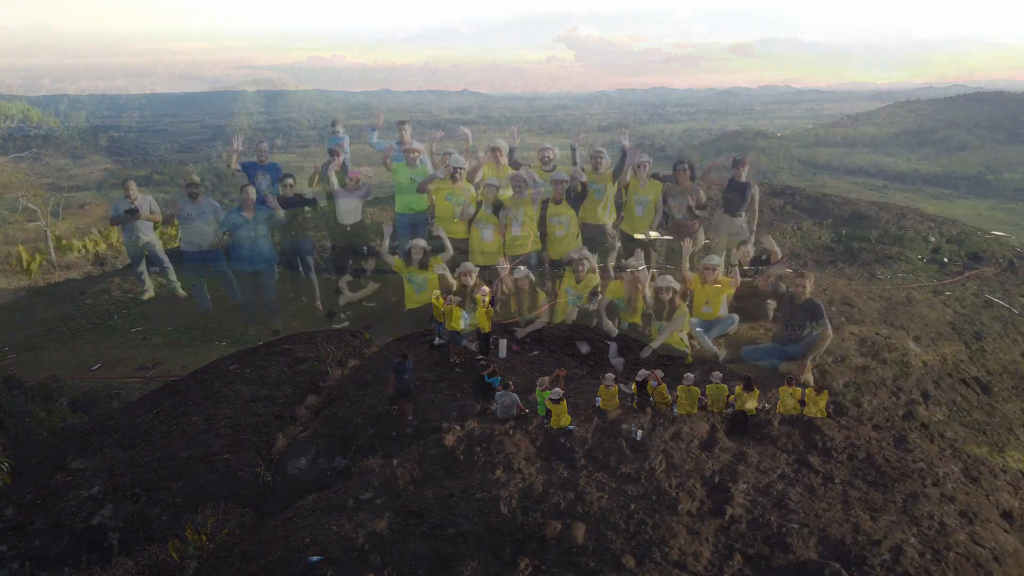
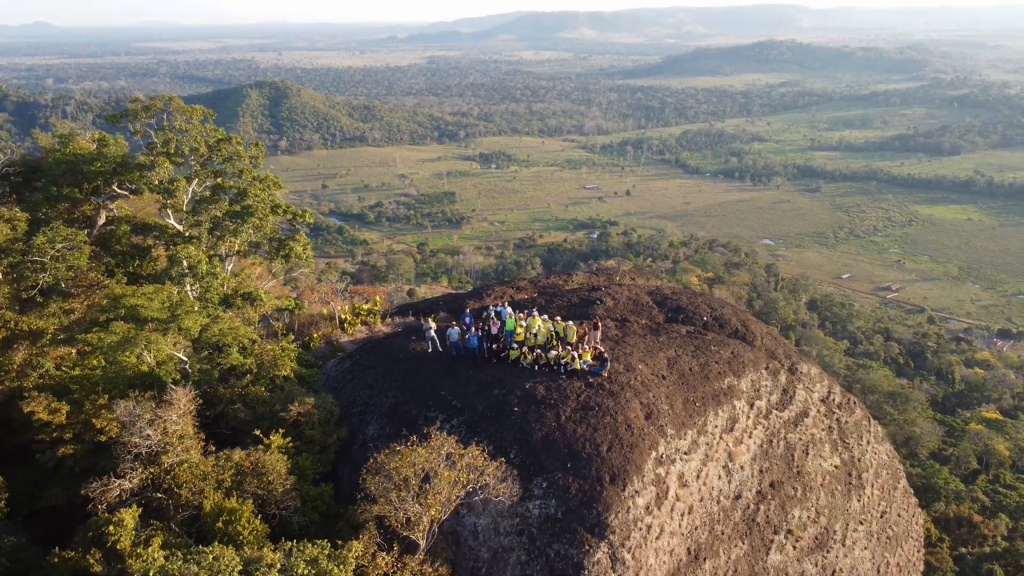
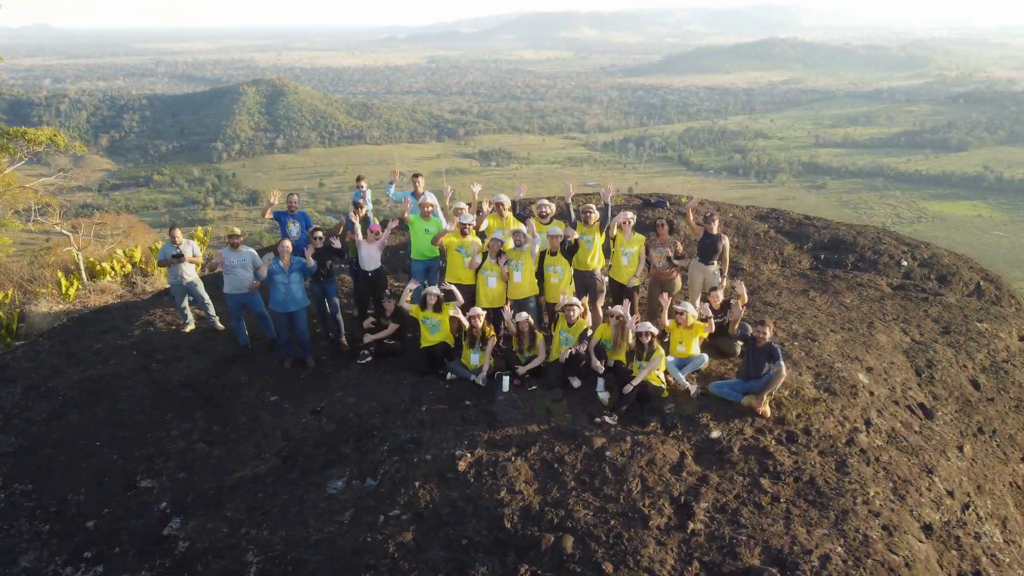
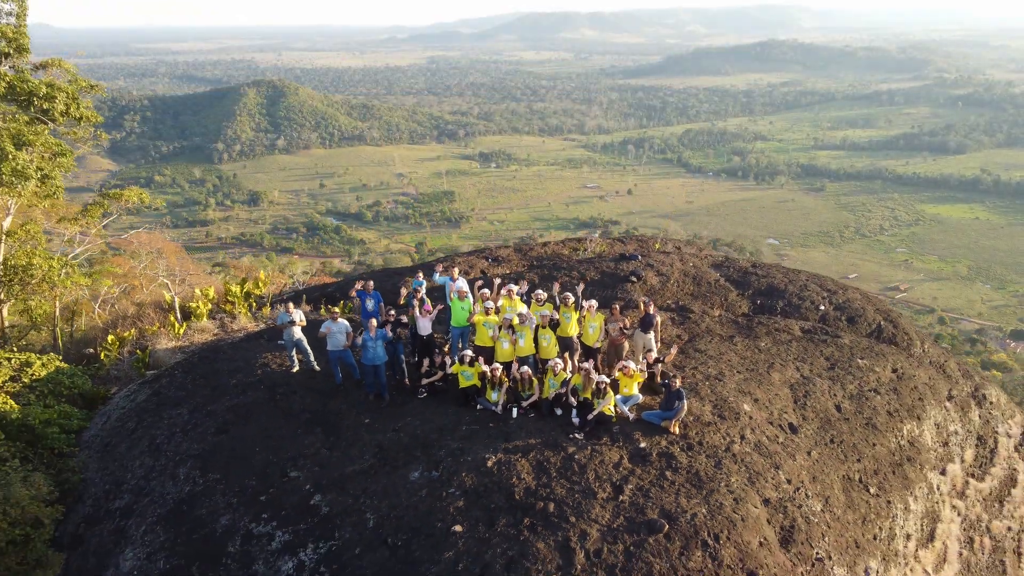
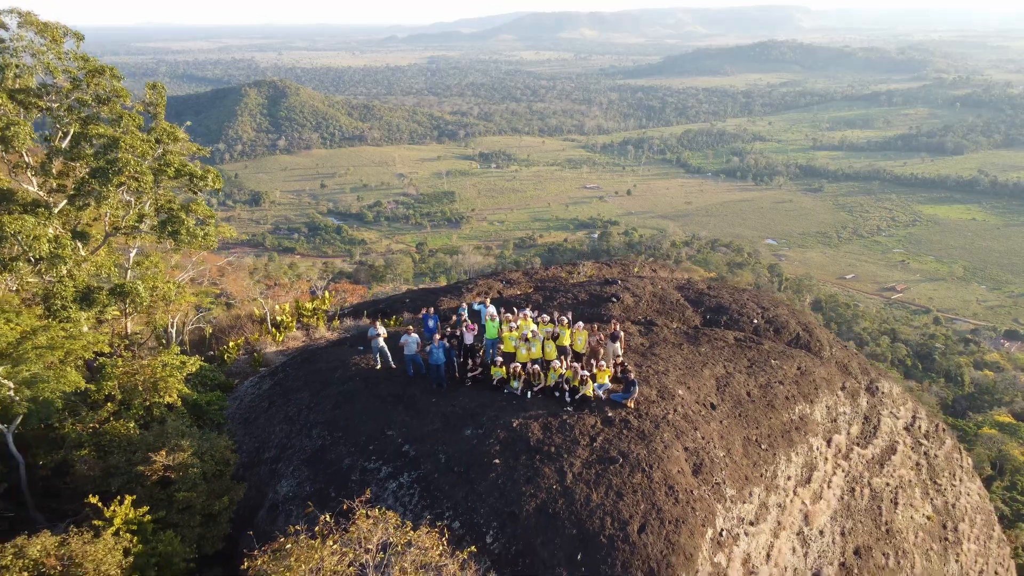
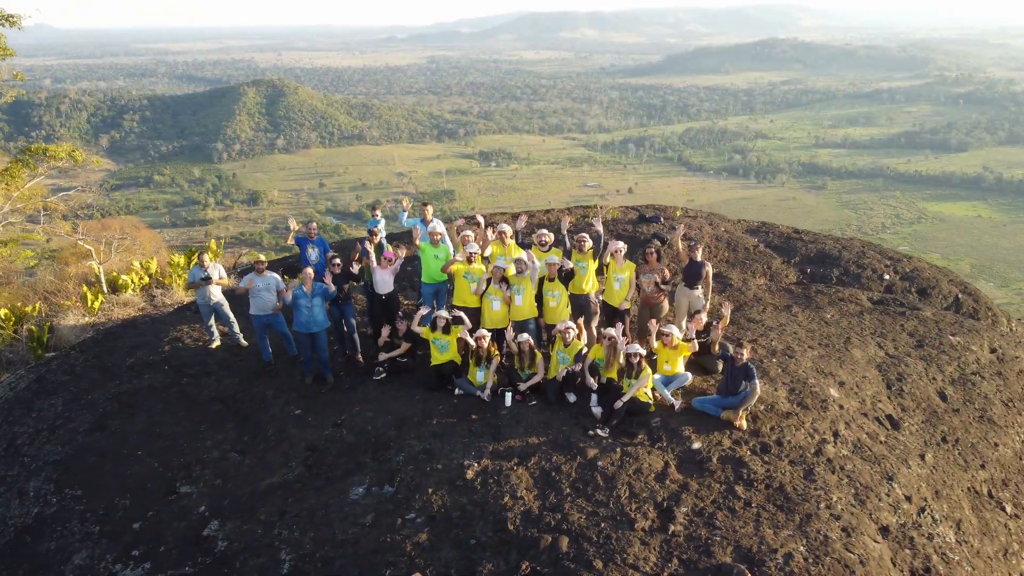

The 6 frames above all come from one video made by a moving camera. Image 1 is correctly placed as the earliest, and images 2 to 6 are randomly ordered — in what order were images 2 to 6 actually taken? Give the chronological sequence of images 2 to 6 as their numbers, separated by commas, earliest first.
3, 6, 4, 5, 2
